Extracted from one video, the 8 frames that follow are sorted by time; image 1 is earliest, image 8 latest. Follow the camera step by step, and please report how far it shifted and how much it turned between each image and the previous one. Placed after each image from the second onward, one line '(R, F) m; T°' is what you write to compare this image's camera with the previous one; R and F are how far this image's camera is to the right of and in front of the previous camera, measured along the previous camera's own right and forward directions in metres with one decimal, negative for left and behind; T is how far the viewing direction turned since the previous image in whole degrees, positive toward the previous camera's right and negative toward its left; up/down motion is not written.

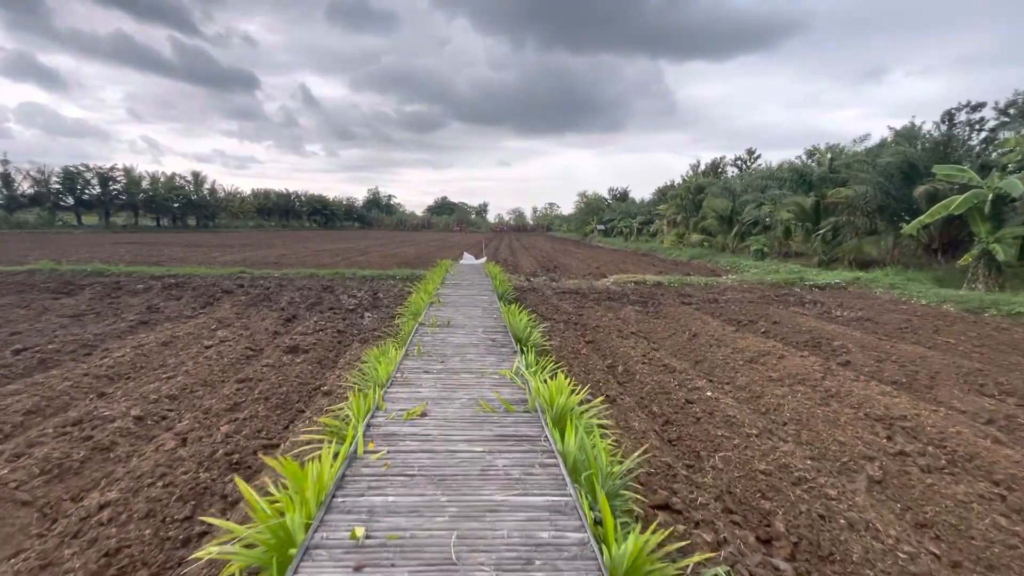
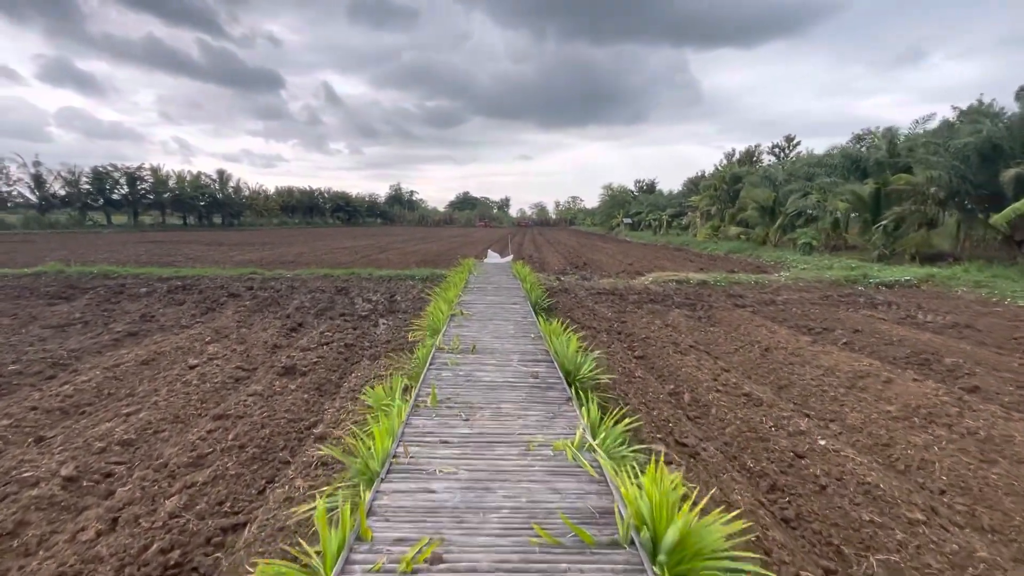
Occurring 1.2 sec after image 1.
(-0.2, +1.3) m; -3°
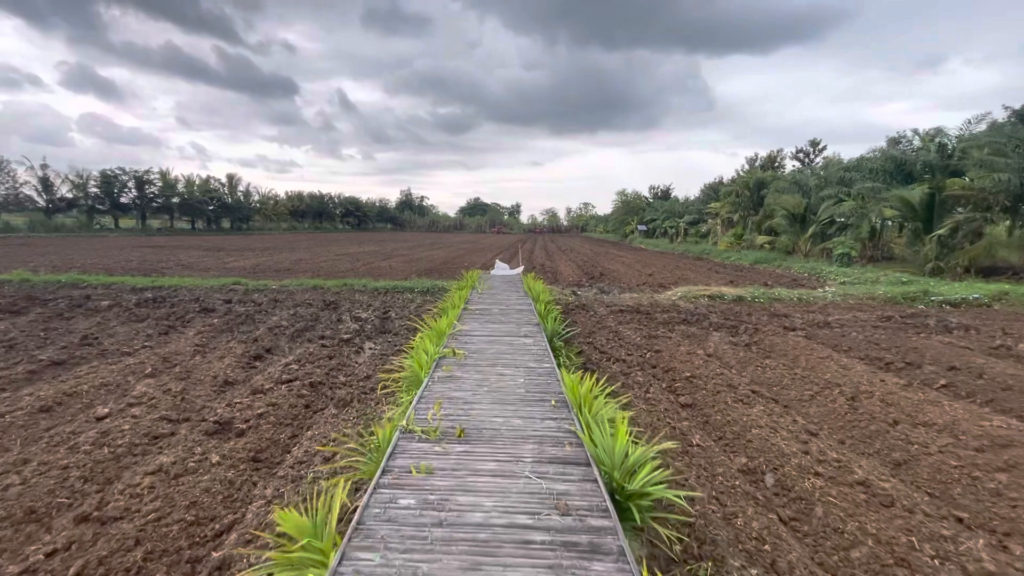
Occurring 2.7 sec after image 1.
(0.0, +1.6) m; -1°
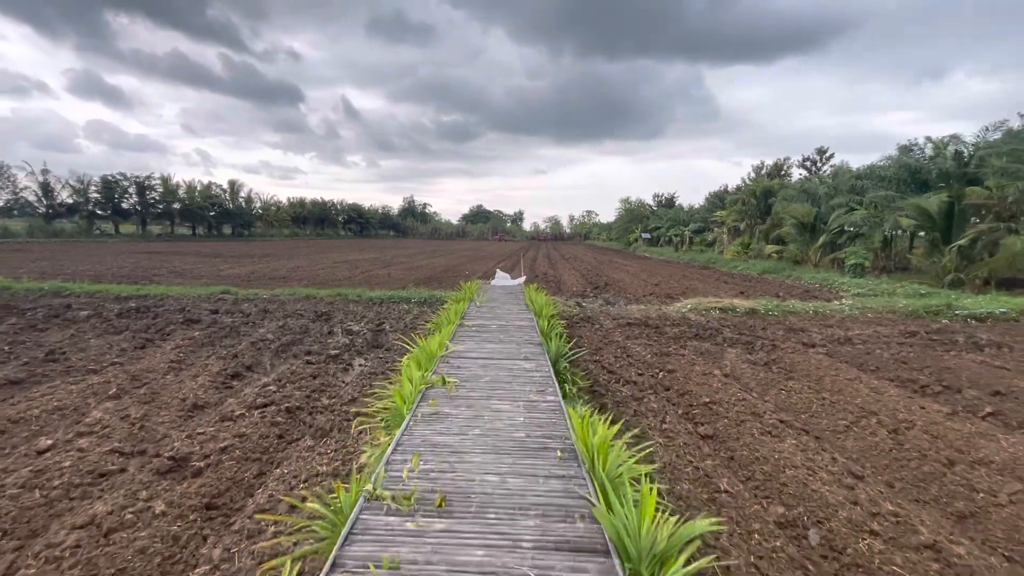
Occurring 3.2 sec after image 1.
(0.0, +0.6) m; 0°
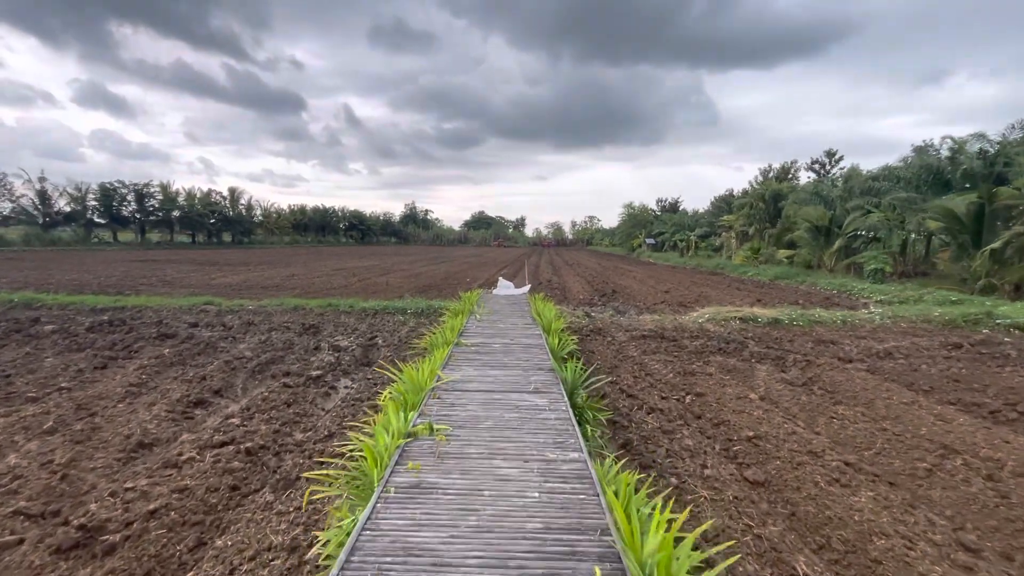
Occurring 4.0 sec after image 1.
(0.0, +0.9) m; 0°
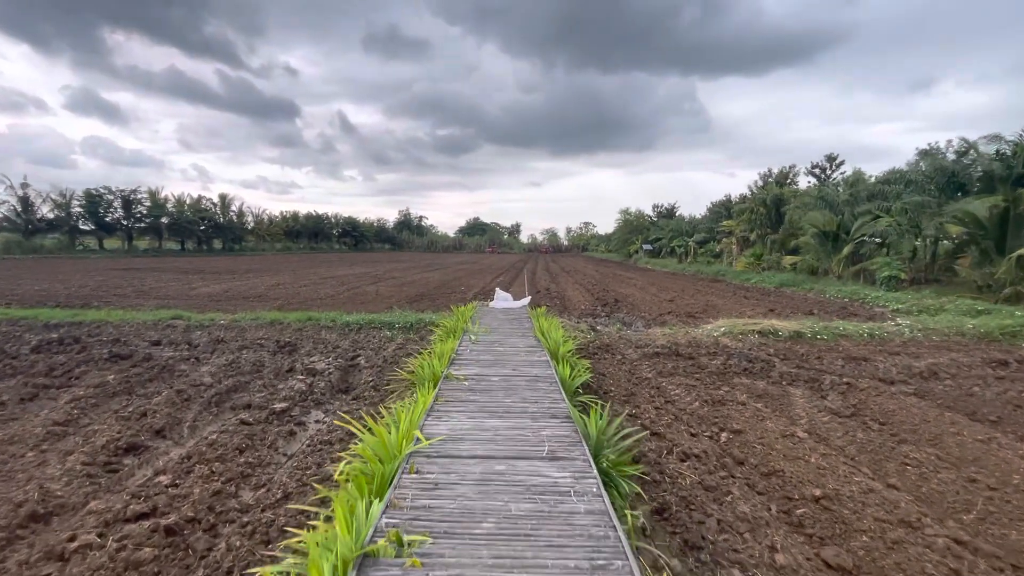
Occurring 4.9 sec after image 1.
(-0.1, +1.0) m; +1°
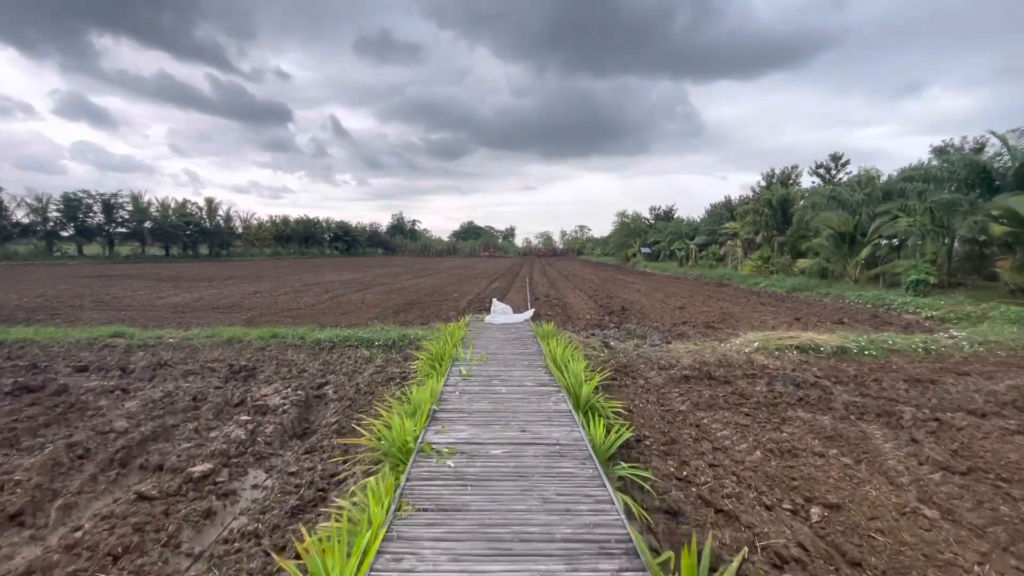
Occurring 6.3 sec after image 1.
(-0.1, +1.5) m; +1°
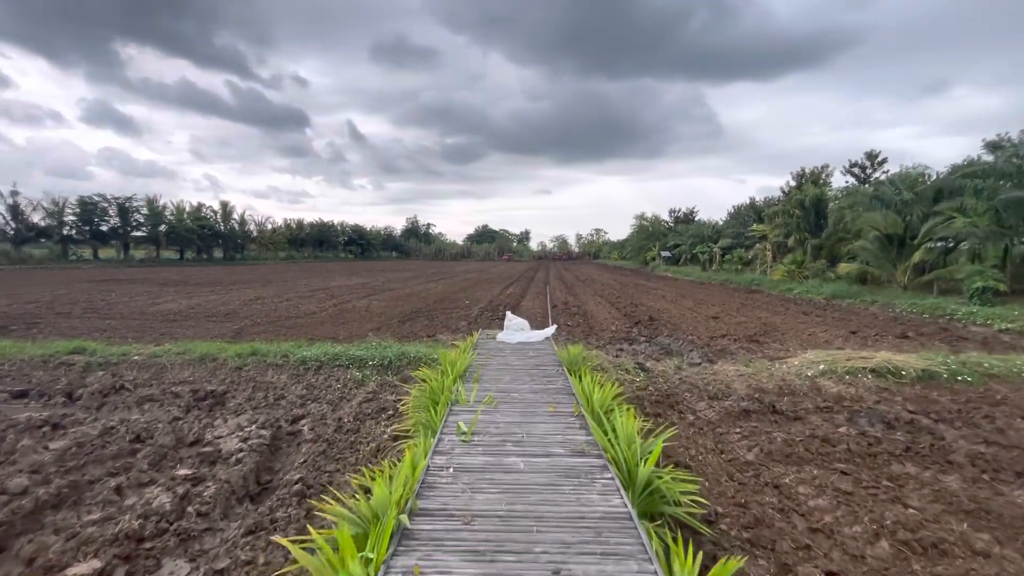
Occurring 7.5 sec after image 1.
(0.0, +1.4) m; -2°
